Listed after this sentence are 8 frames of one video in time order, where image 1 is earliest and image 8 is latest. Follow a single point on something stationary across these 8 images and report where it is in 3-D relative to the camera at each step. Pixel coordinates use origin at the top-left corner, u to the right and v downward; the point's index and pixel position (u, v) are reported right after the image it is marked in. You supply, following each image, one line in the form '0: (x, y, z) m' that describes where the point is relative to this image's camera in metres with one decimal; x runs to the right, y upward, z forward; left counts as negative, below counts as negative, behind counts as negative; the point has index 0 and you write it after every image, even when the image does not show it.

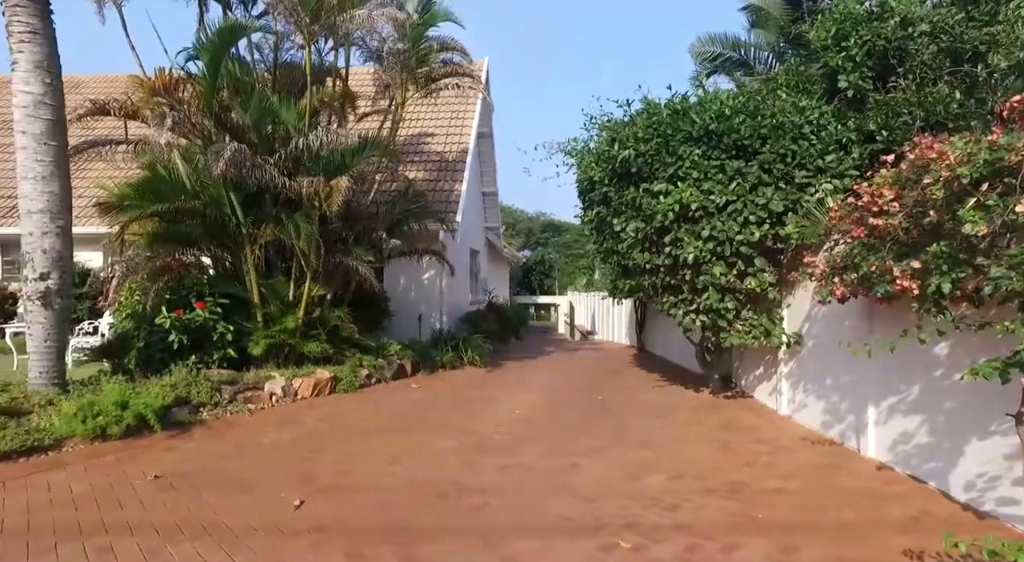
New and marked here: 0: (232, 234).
0: (-4.3, +0.7, +10.0) m
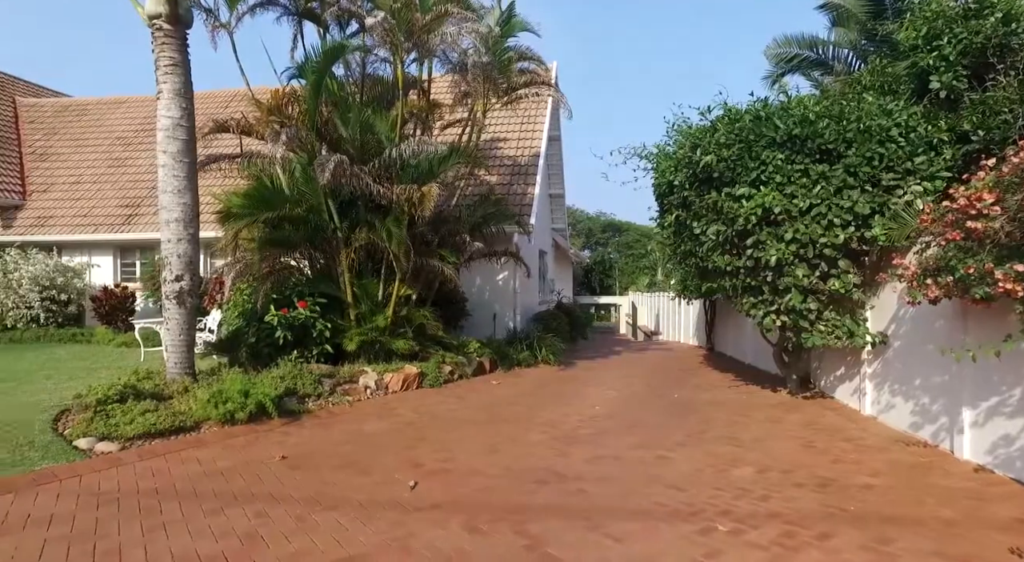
0: (-3.0, +0.7, +10.8) m
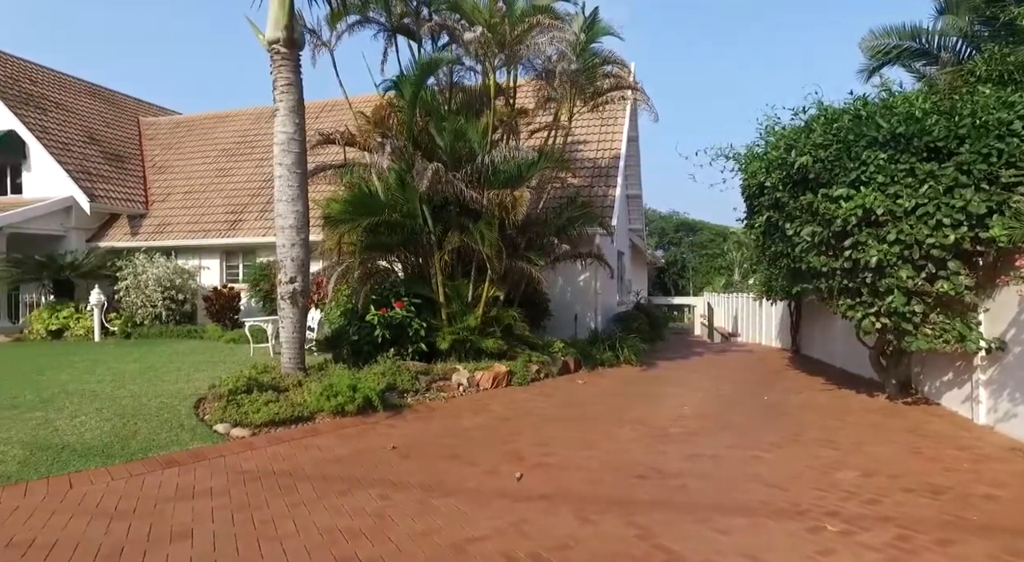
0: (-1.5, +0.7, +11.3) m
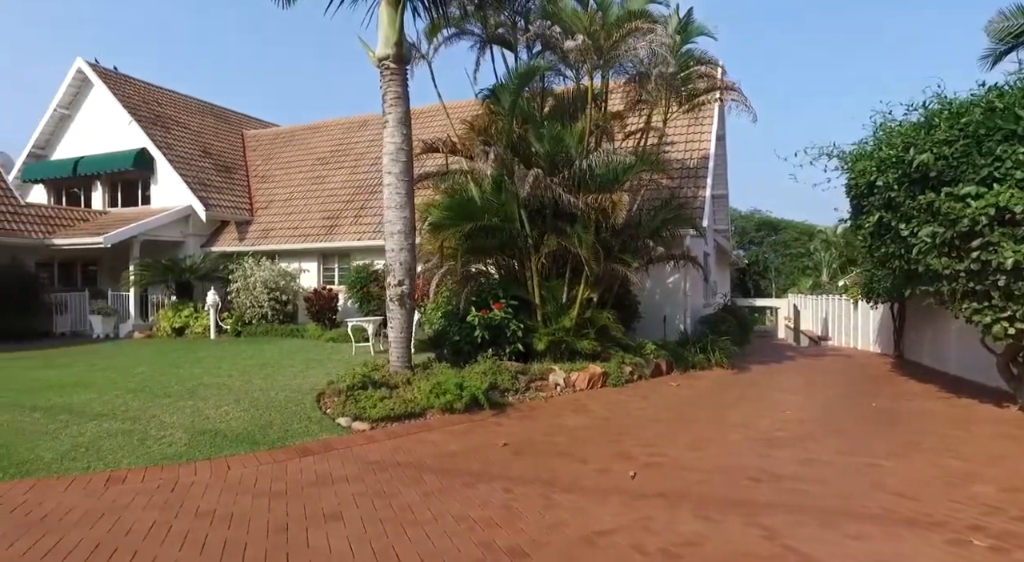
0: (+0.2, +0.6, +11.6) m
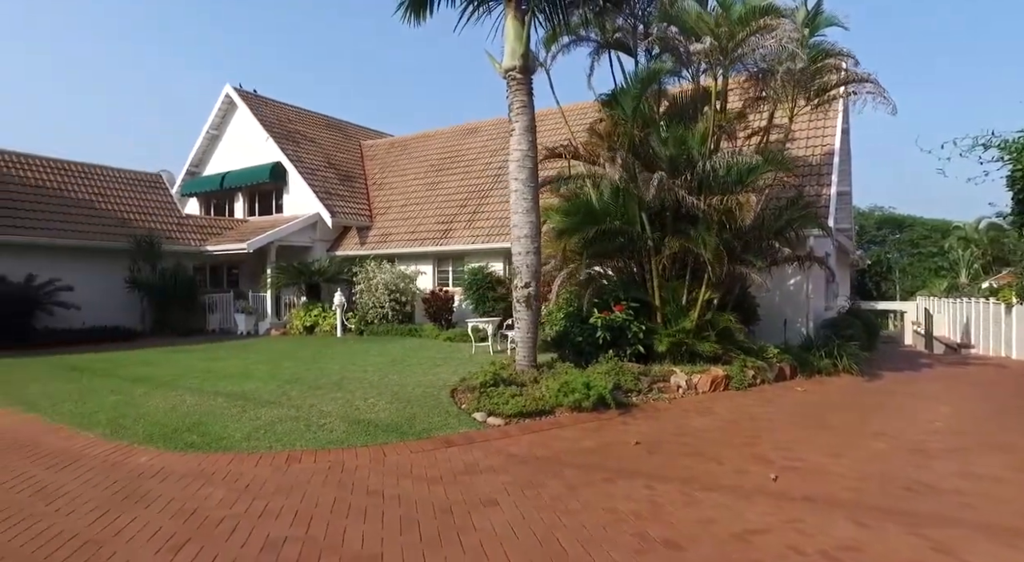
0: (+2.4, +0.6, +11.7) m
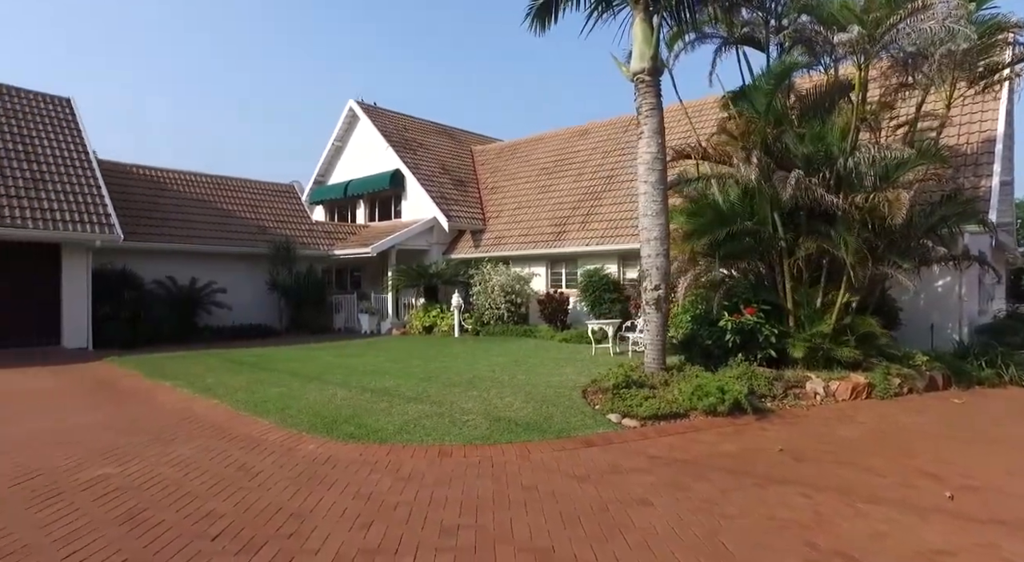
0: (+4.6, +0.6, +11.3) m
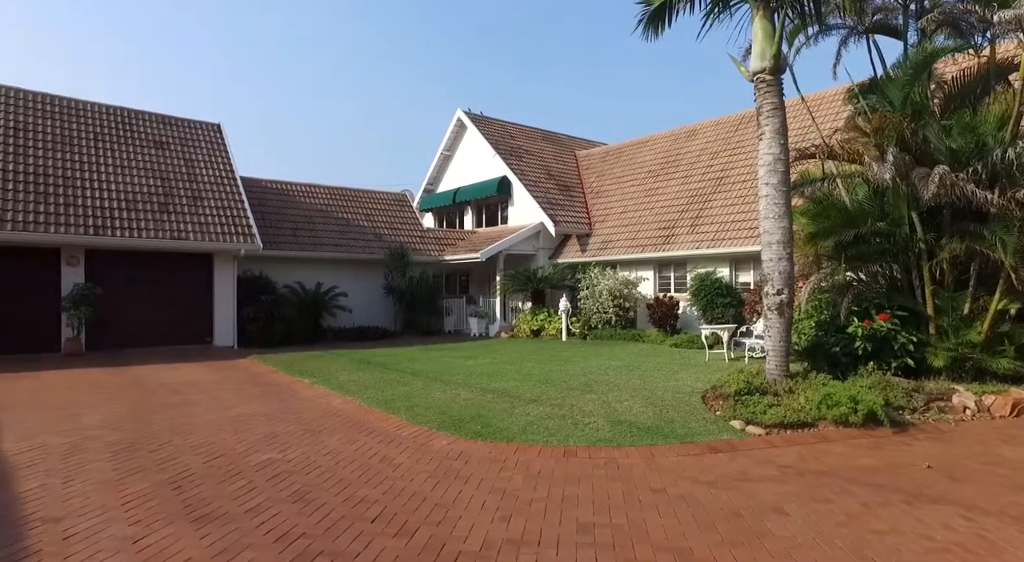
0: (+6.5, +0.5, +10.6) m
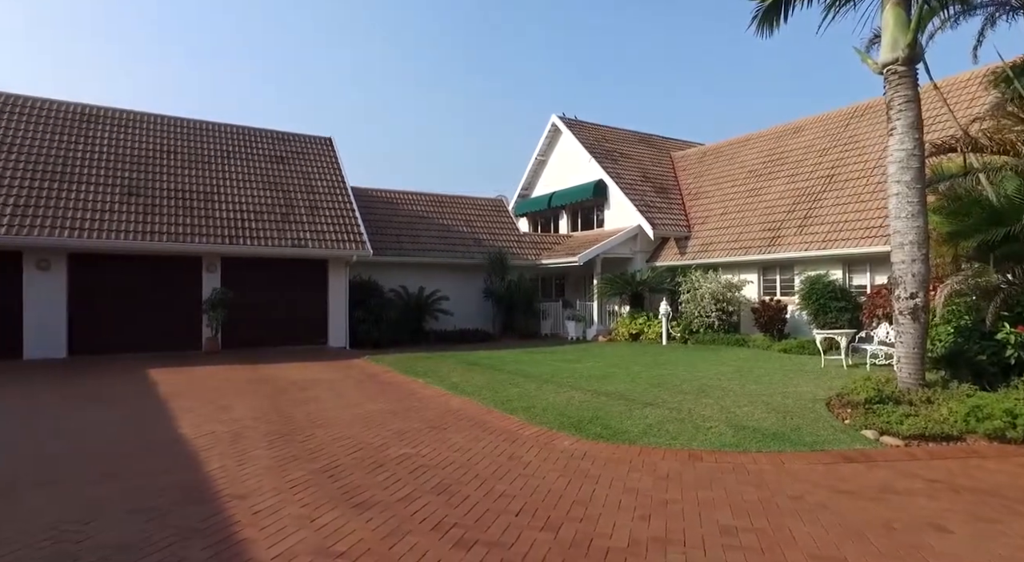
0: (+8.3, +0.5, +9.8) m
